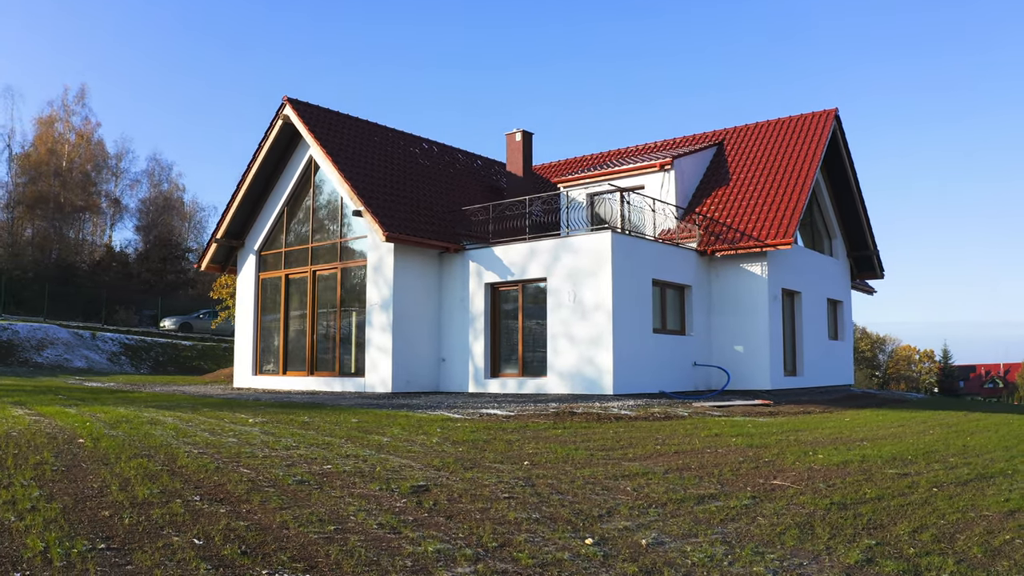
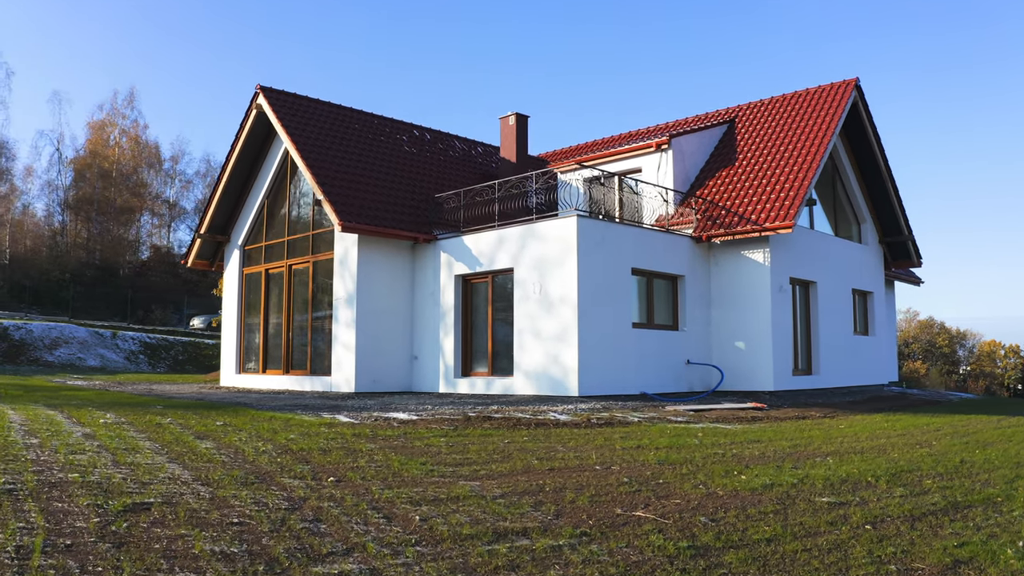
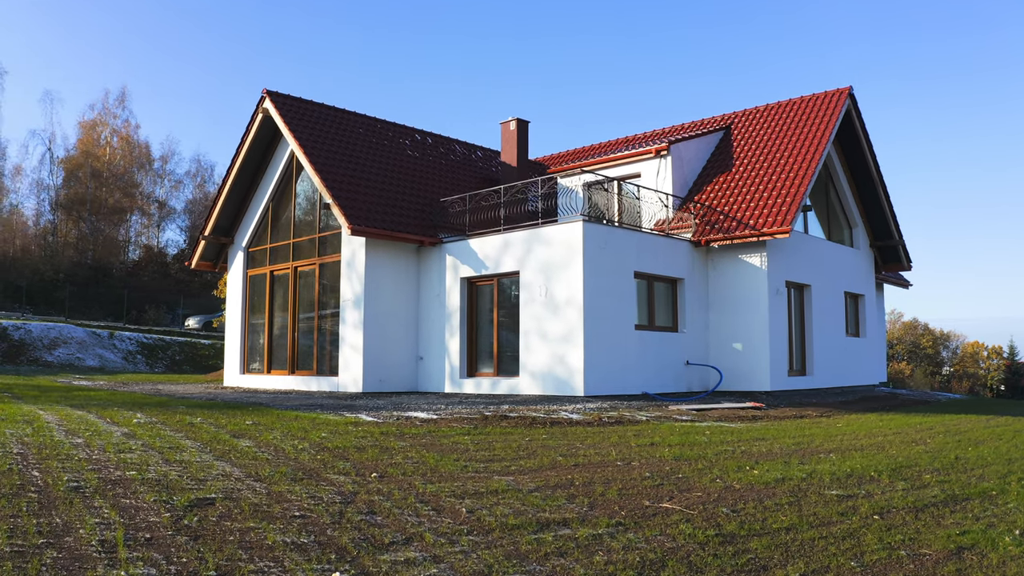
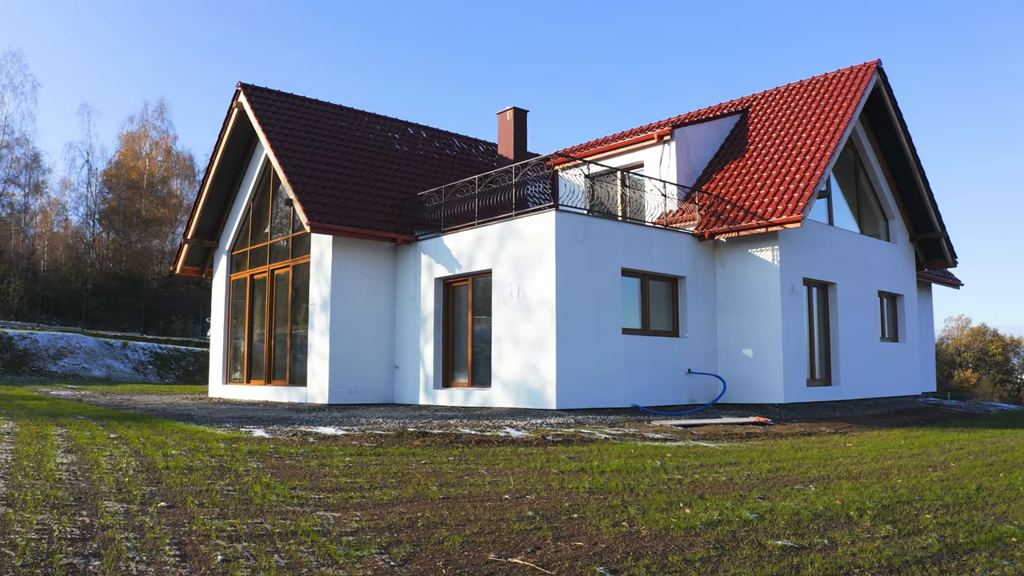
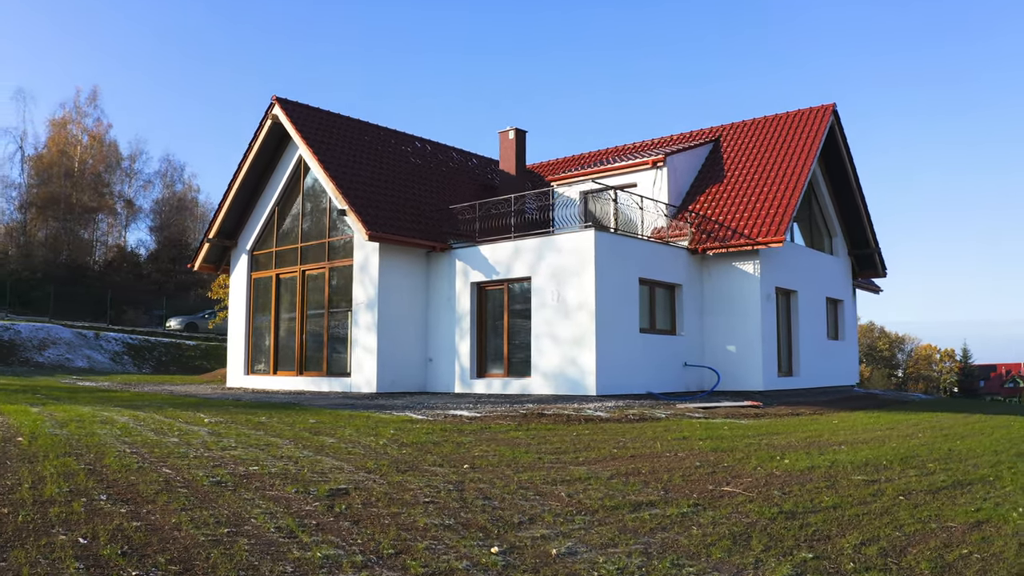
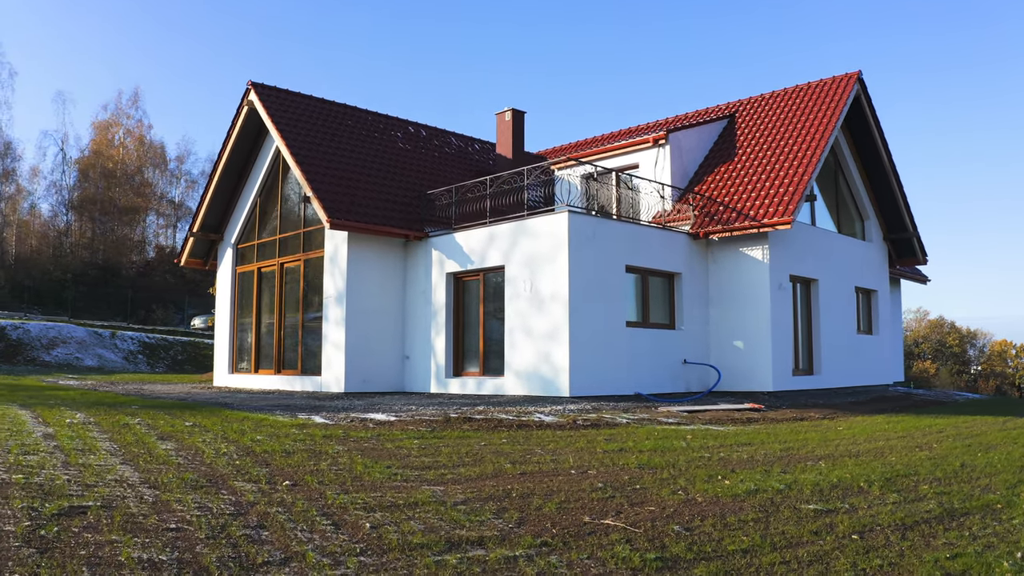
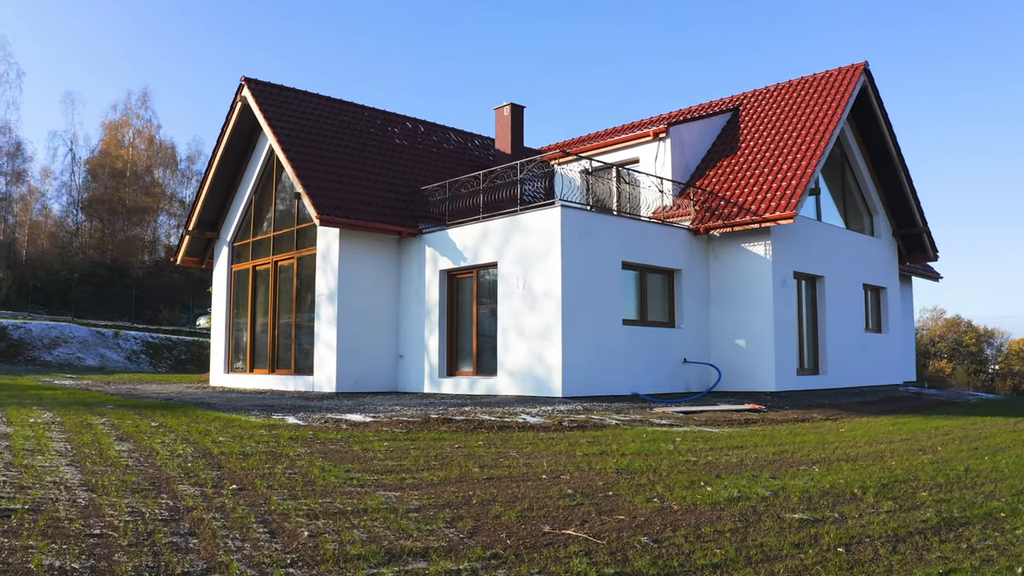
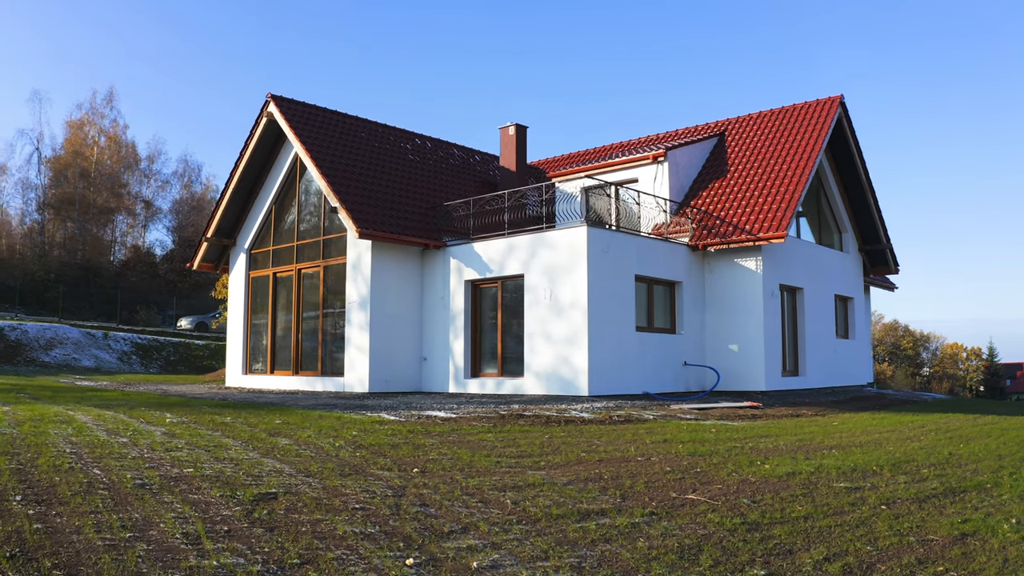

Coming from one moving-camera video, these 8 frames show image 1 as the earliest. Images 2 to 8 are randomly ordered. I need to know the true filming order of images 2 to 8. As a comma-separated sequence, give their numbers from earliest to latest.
5, 8, 3, 2, 6, 7, 4
